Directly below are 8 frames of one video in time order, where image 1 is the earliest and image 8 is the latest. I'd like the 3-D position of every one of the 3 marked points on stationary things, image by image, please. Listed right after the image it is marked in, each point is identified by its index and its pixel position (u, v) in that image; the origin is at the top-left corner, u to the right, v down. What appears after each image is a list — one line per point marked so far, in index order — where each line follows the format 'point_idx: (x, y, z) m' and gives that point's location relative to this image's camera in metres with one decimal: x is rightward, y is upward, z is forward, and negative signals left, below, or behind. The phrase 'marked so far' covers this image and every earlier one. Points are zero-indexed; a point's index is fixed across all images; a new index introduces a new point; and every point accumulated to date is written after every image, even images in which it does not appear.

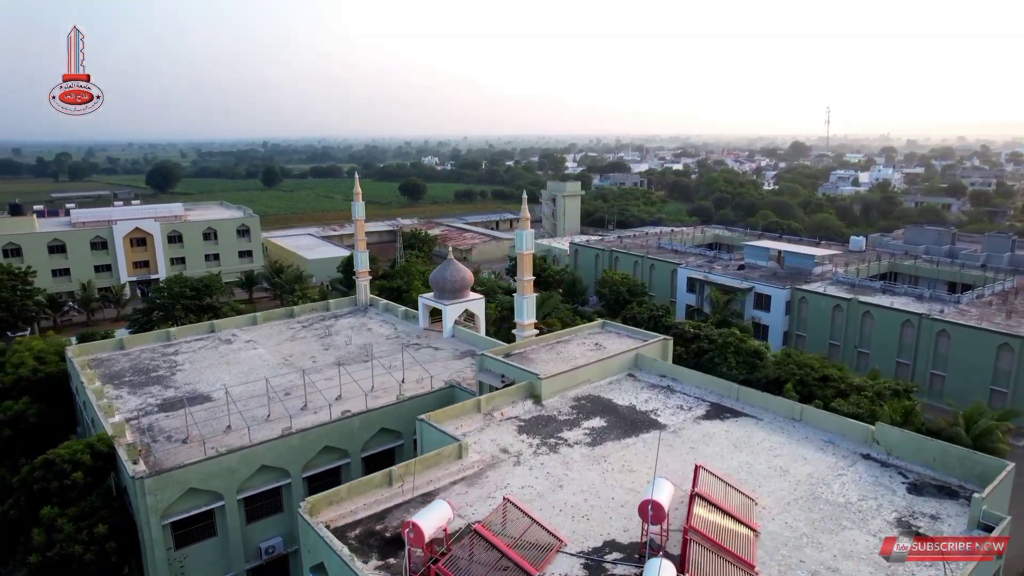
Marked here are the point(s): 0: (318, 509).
0: (-3.5, -4.0, +11.7) m
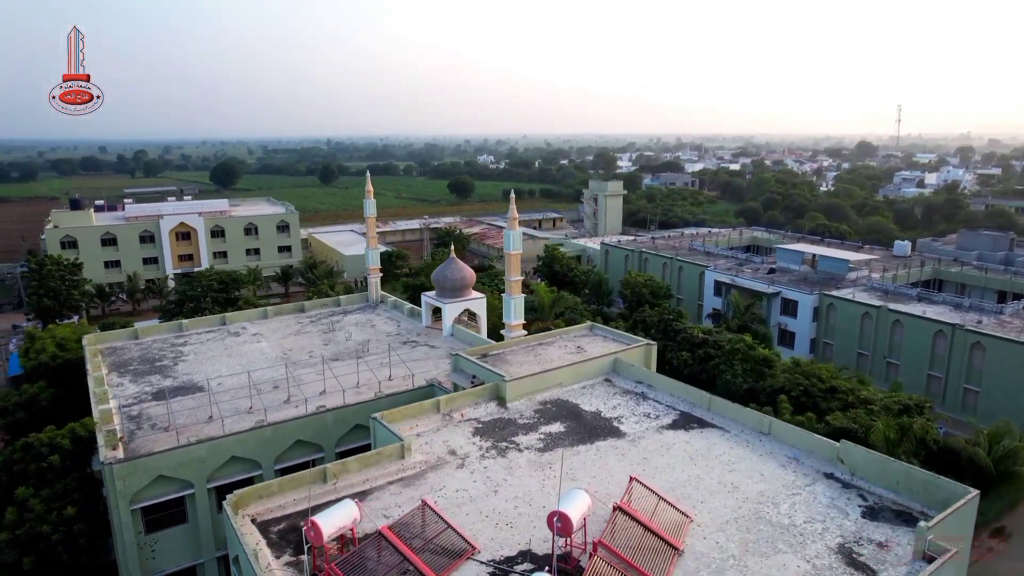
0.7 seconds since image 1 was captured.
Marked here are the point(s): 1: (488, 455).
0: (-4.8, -3.9, +11.8) m
1: (-0.5, -3.6, +13.8) m
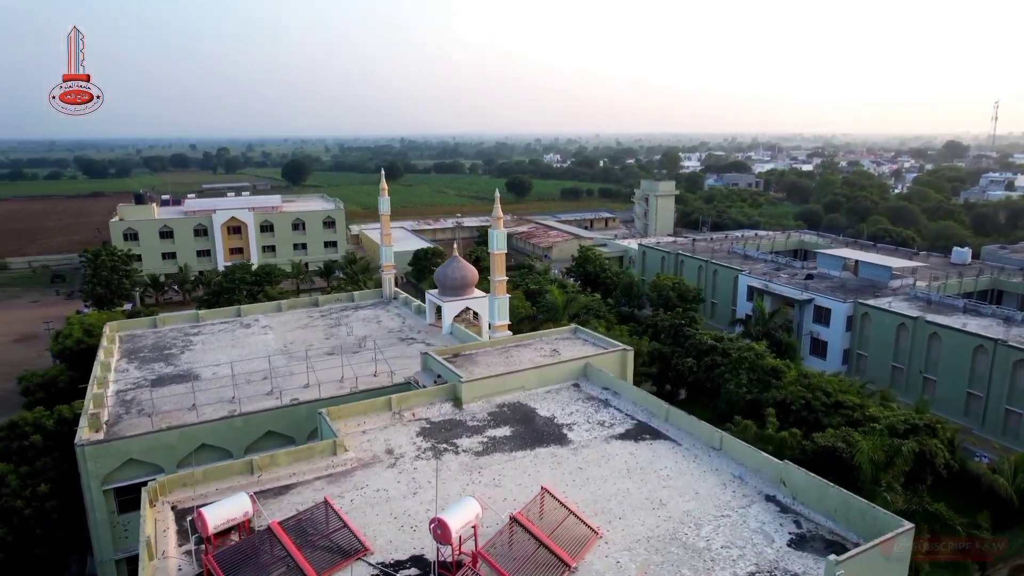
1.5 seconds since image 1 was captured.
0: (-6.4, -3.8, +12.1) m
1: (-1.9, -3.5, +13.7) m
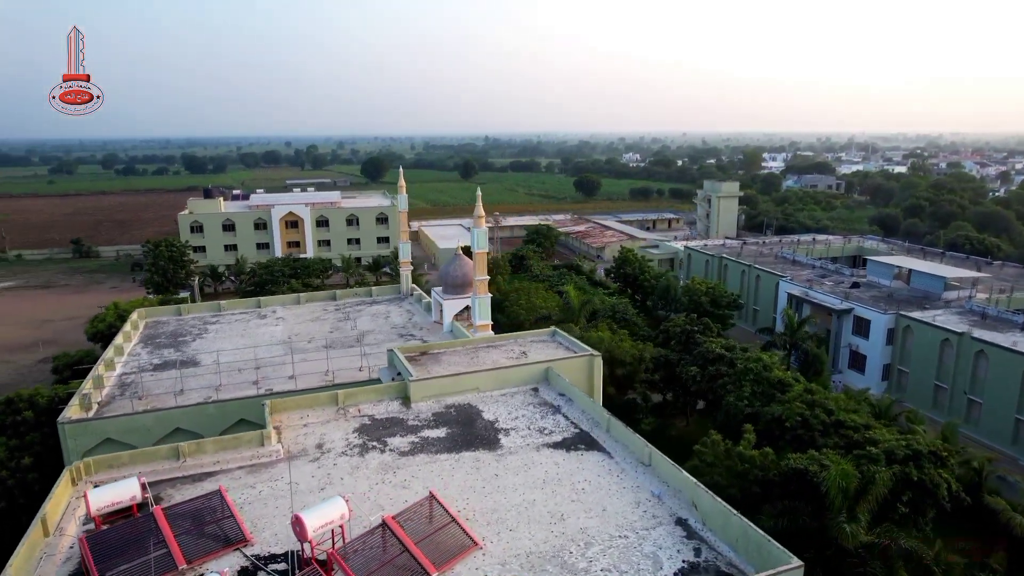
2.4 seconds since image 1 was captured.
0: (-8.1, -3.6, +12.7) m
1: (-3.4, -3.5, +13.7) m
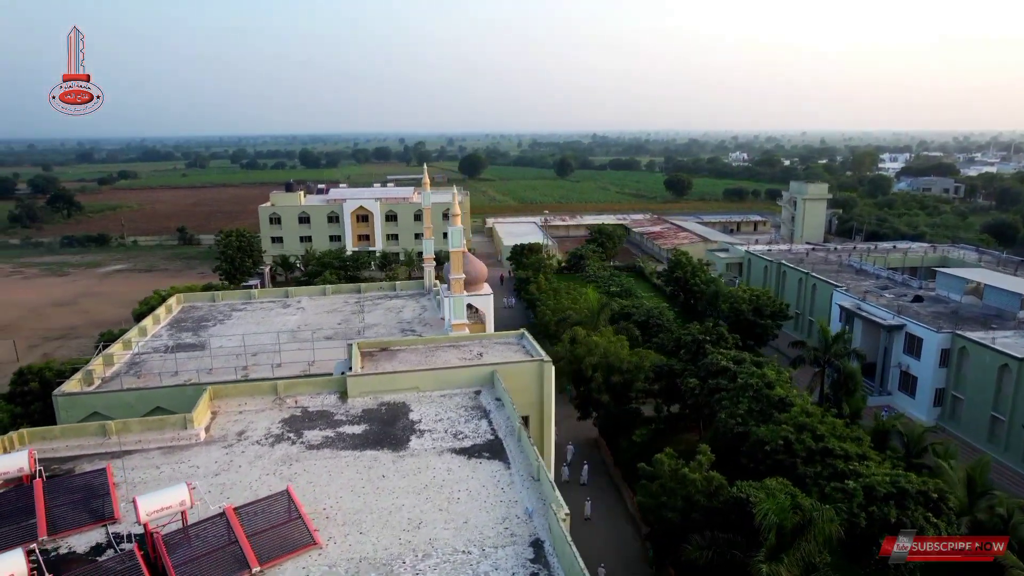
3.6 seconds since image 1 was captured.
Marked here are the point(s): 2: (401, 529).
0: (-10.1, -3.2, +13.7) m
1: (-5.4, -3.3, +14.0) m
2: (-1.8, -4.0, +10.8) m
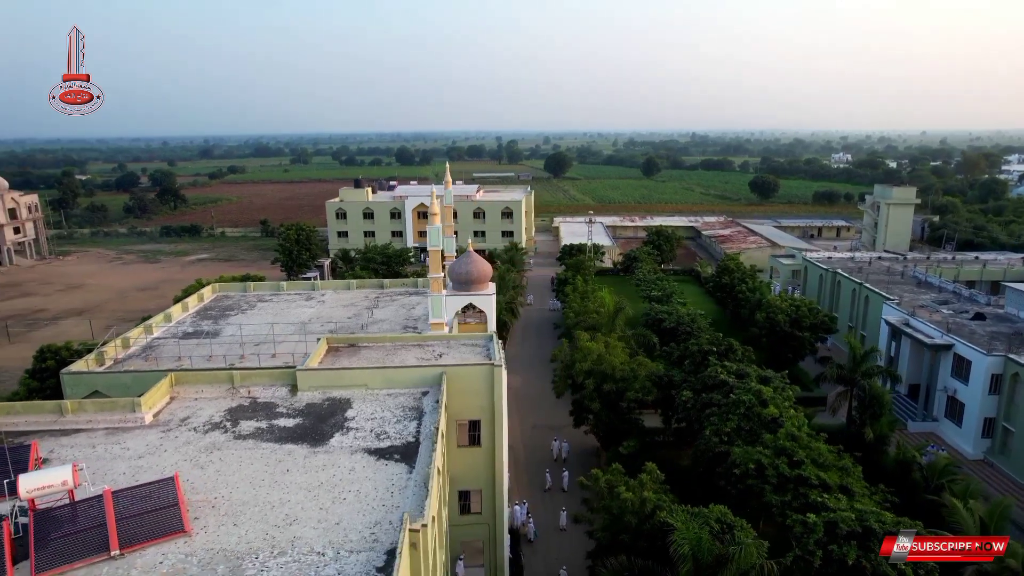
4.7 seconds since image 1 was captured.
0: (-11.8, -2.9, +14.9) m
1: (-7.0, -3.2, +14.5) m
2: (-4.0, -4.0, +10.9) m
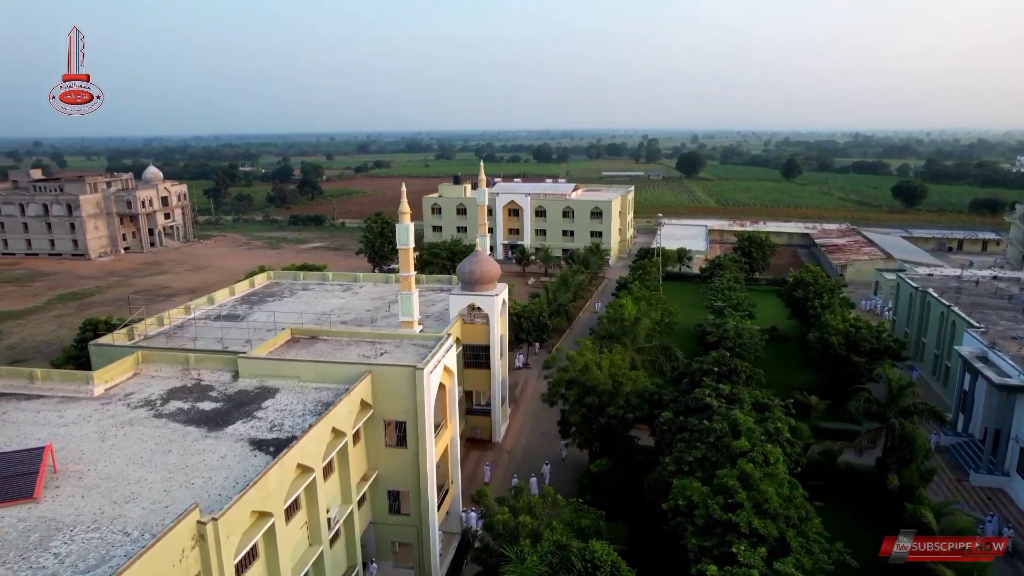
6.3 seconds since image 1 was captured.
0: (-13.8, -2.3, +17.1) m
1: (-9.2, -2.8, +15.7) m
2: (-7.1, -3.8, +11.5) m
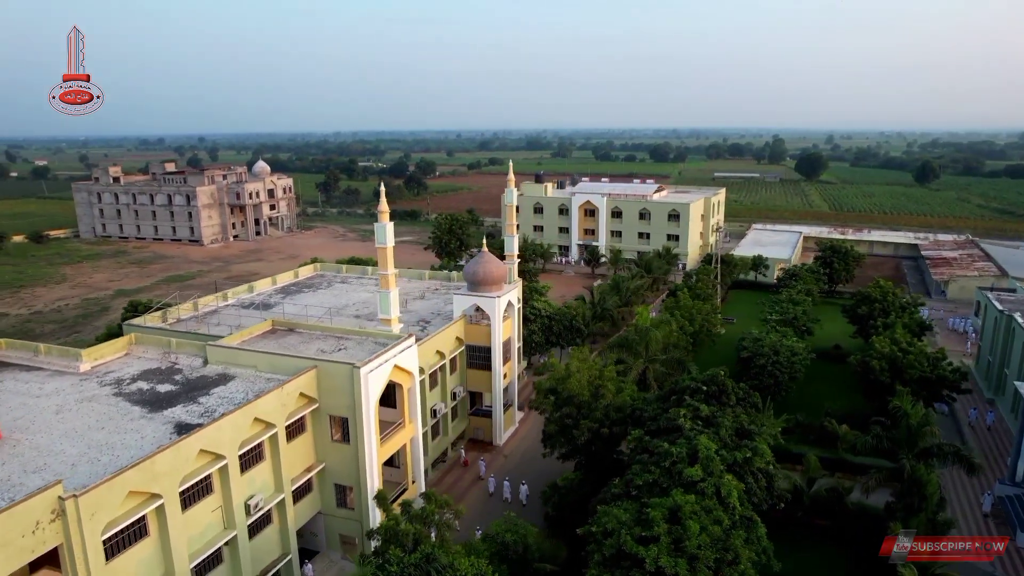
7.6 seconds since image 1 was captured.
0: (-15.0, -1.8, +19.3) m
1: (-10.8, -2.5, +17.1) m
2: (-9.5, -3.5, +12.6) m
